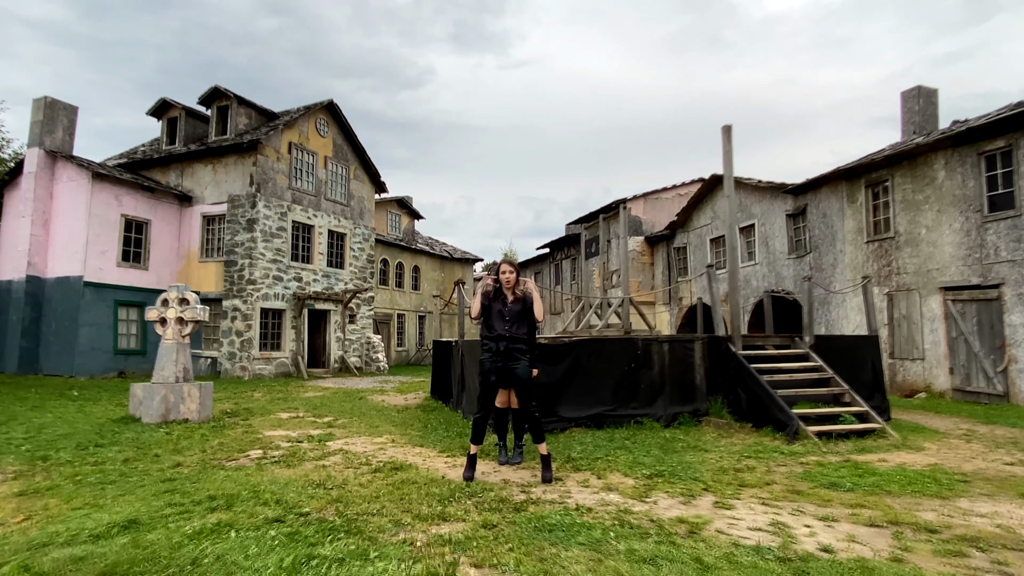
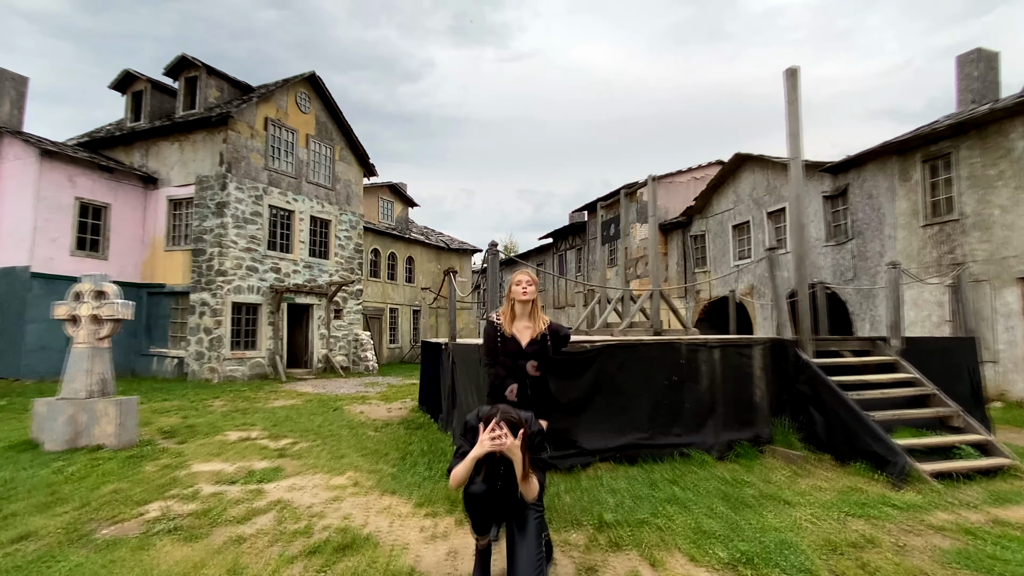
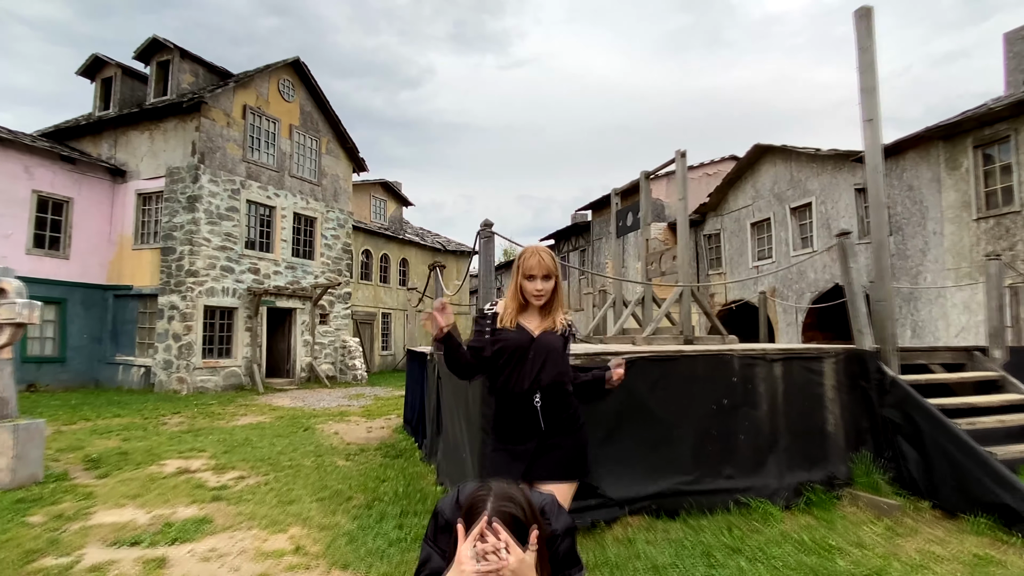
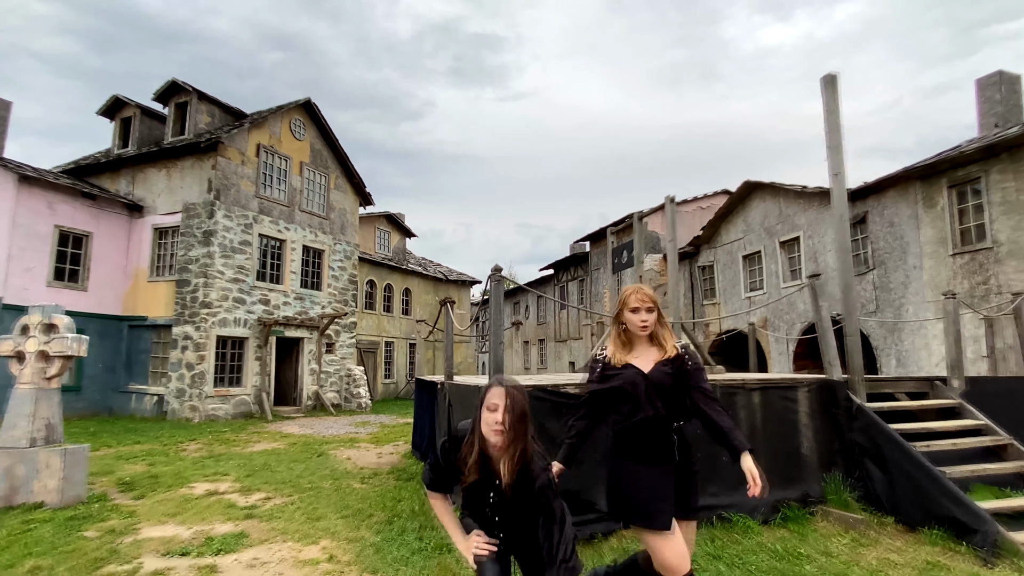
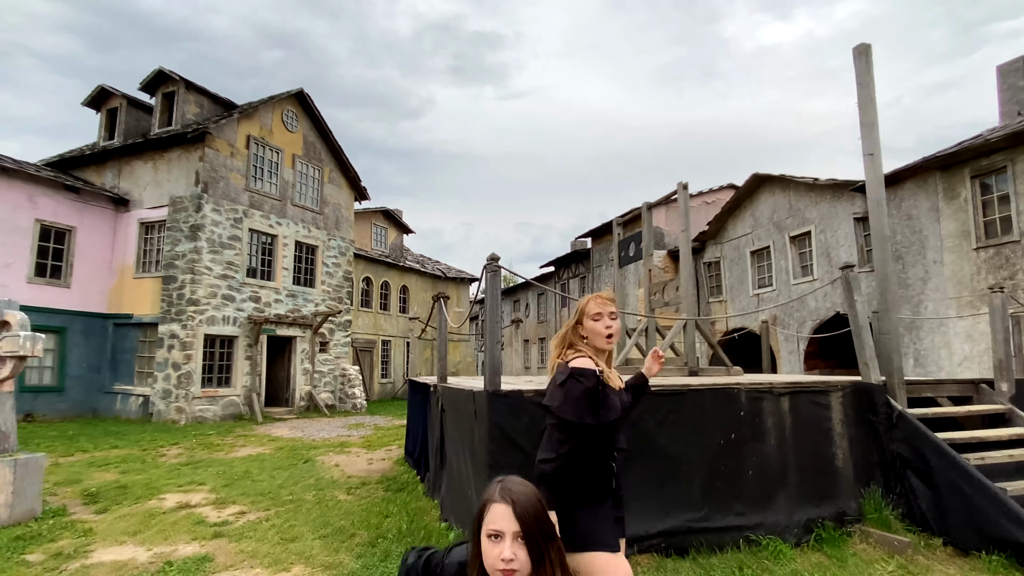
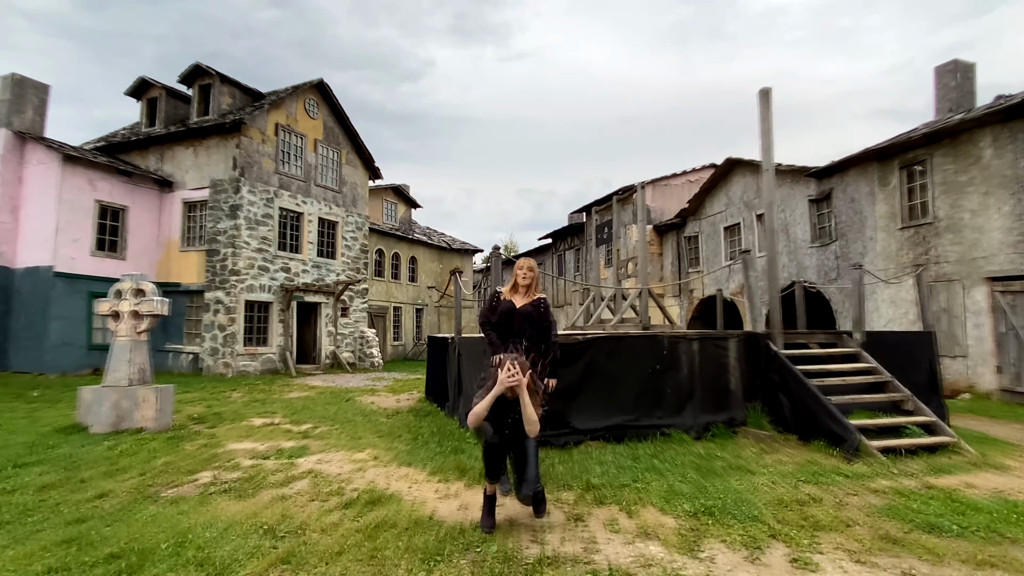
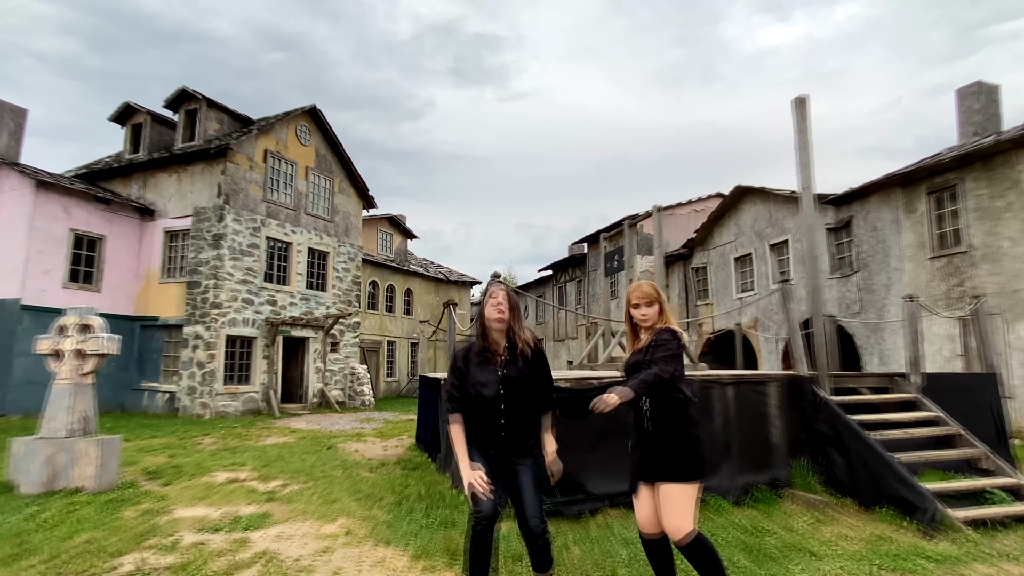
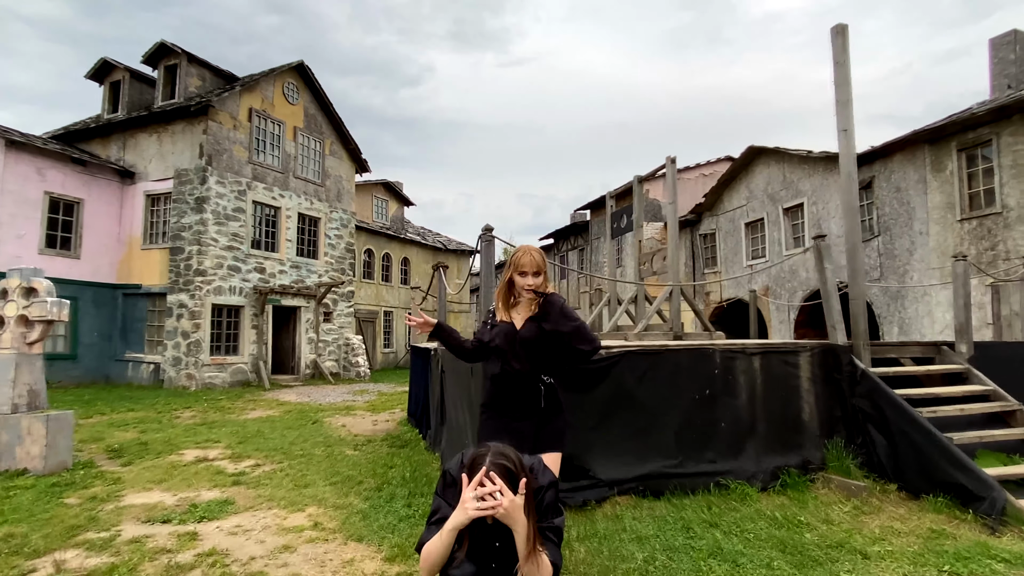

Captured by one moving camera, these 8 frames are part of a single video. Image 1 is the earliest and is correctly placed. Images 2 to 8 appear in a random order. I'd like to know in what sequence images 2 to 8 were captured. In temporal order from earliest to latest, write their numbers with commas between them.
6, 2, 8, 3, 5, 4, 7
